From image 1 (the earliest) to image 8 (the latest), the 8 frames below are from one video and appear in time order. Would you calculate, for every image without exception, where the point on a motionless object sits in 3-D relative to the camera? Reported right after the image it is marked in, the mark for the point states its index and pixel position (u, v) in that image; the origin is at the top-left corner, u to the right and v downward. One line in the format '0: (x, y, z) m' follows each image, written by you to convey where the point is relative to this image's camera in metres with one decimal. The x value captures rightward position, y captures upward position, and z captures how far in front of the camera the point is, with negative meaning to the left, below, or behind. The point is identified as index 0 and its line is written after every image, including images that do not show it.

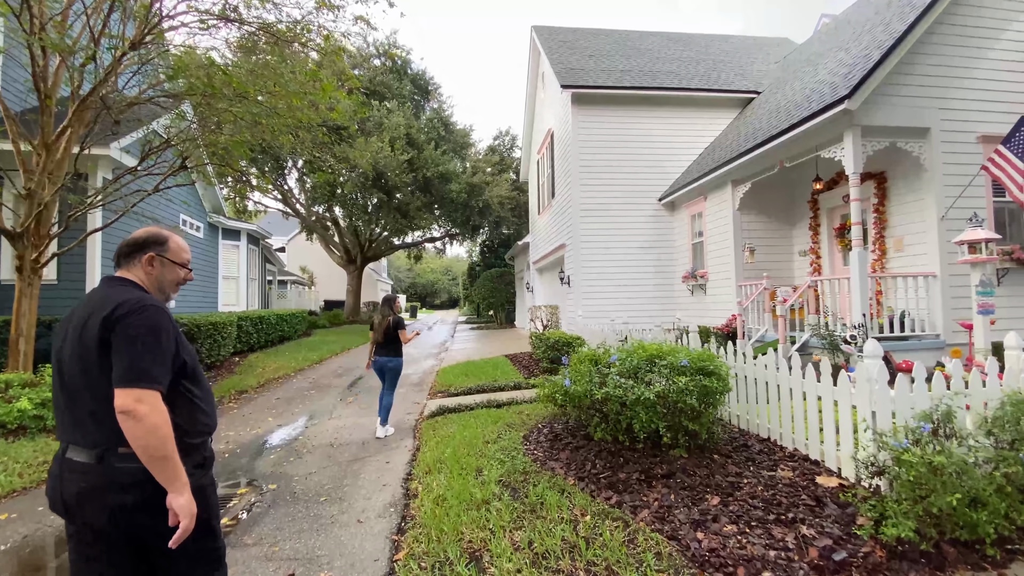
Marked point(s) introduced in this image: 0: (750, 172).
0: (+4.5, +2.2, +9.1) m
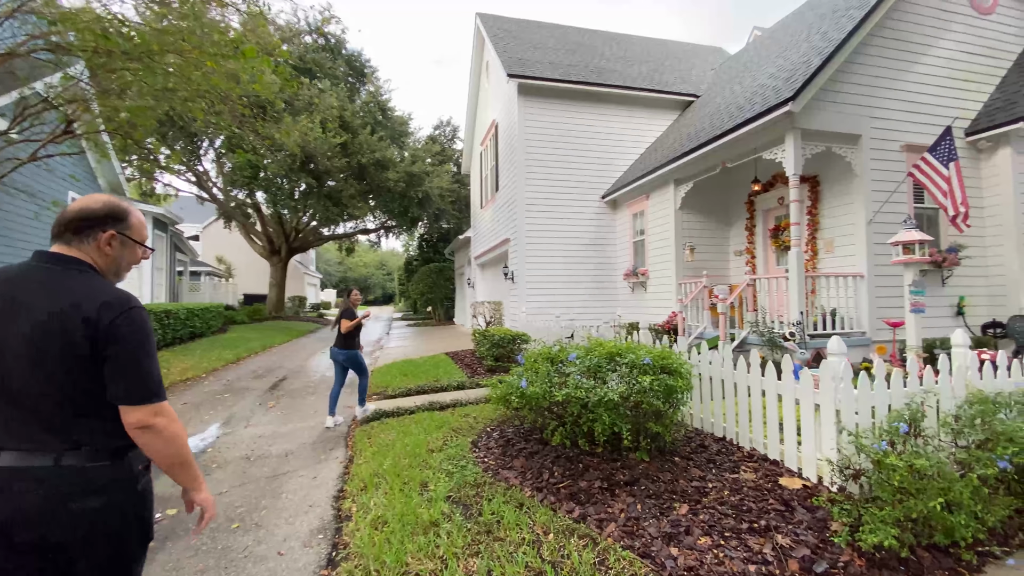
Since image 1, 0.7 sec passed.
0: (+3.5, +2.3, +9.2) m
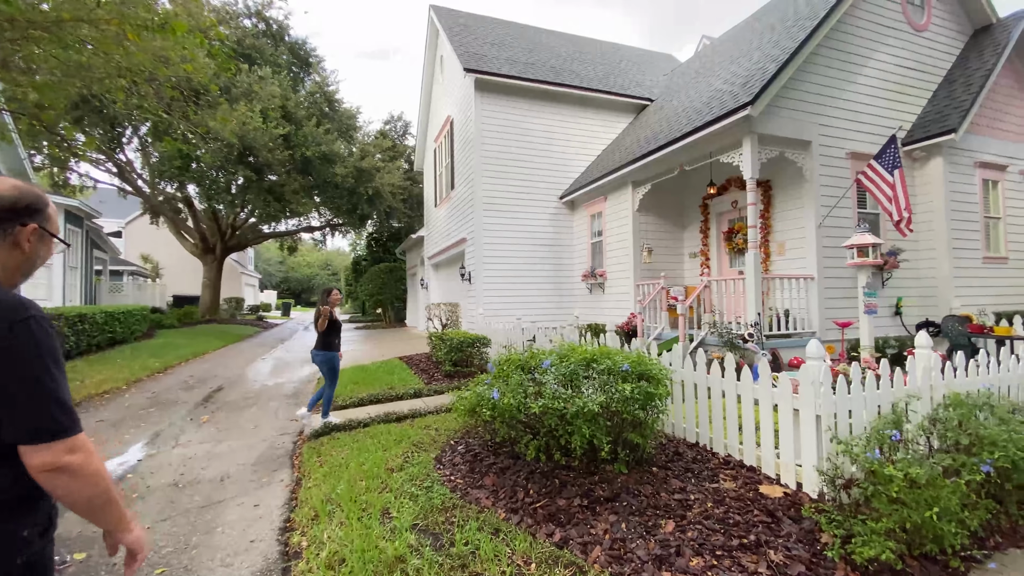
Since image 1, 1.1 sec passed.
0: (+2.7, +2.2, +9.3) m
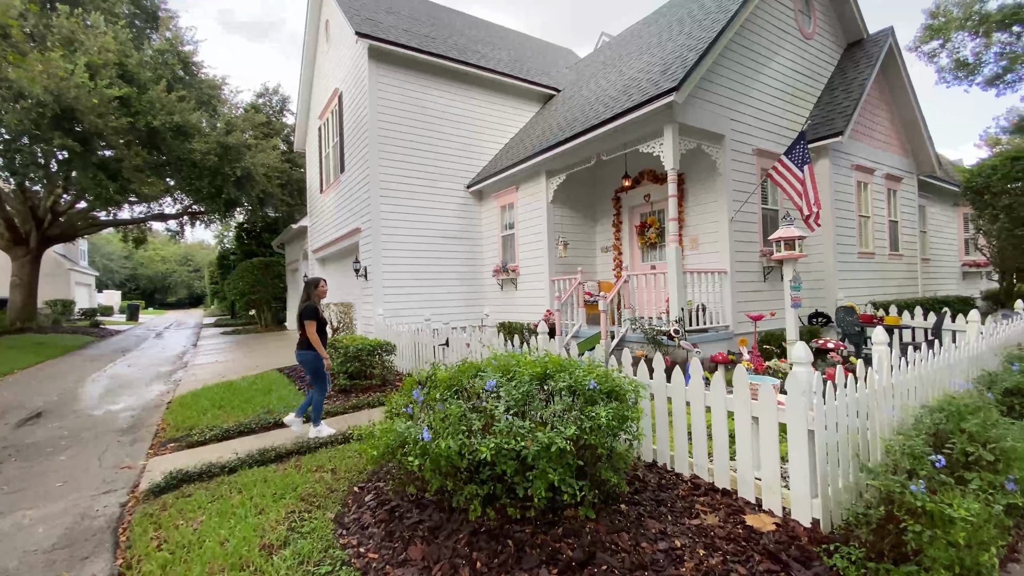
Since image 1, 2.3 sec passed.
0: (+1.0, +2.3, +8.7) m
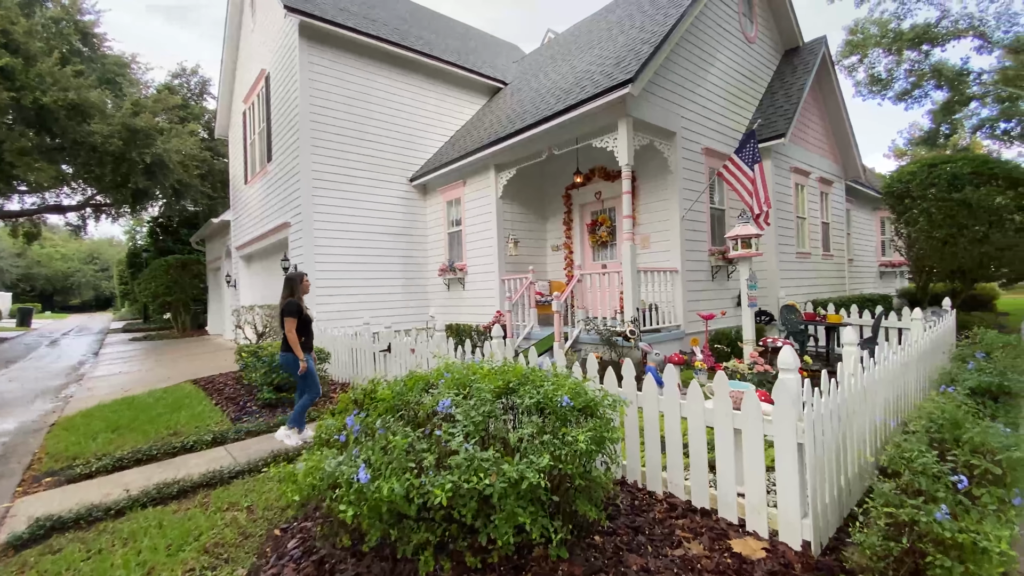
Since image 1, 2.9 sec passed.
0: (0.0, +2.3, +8.4) m
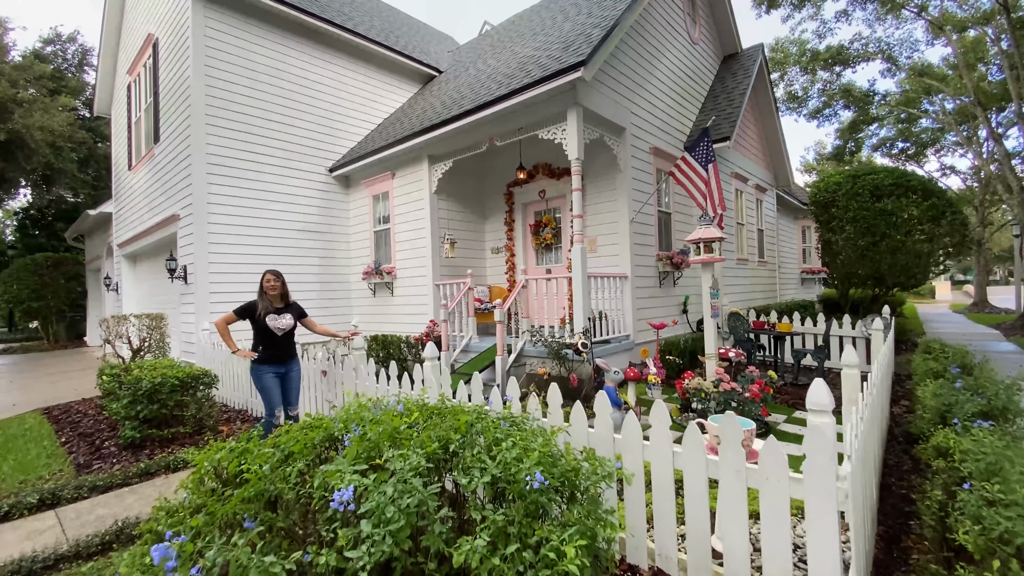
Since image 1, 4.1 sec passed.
0: (-1.0, +2.2, +7.5) m
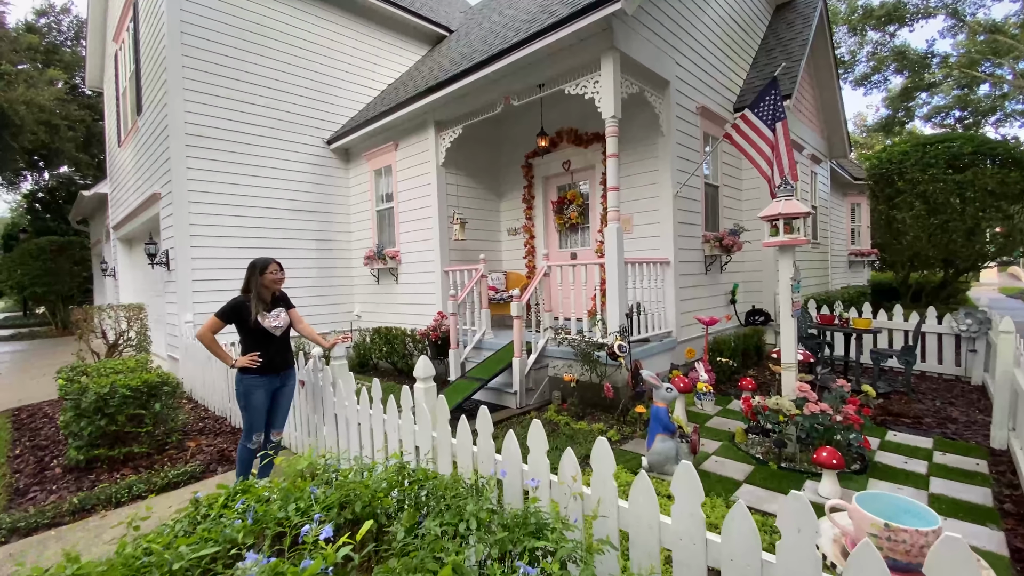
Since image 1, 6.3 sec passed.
0: (-0.7, +2.4, +6.4) m
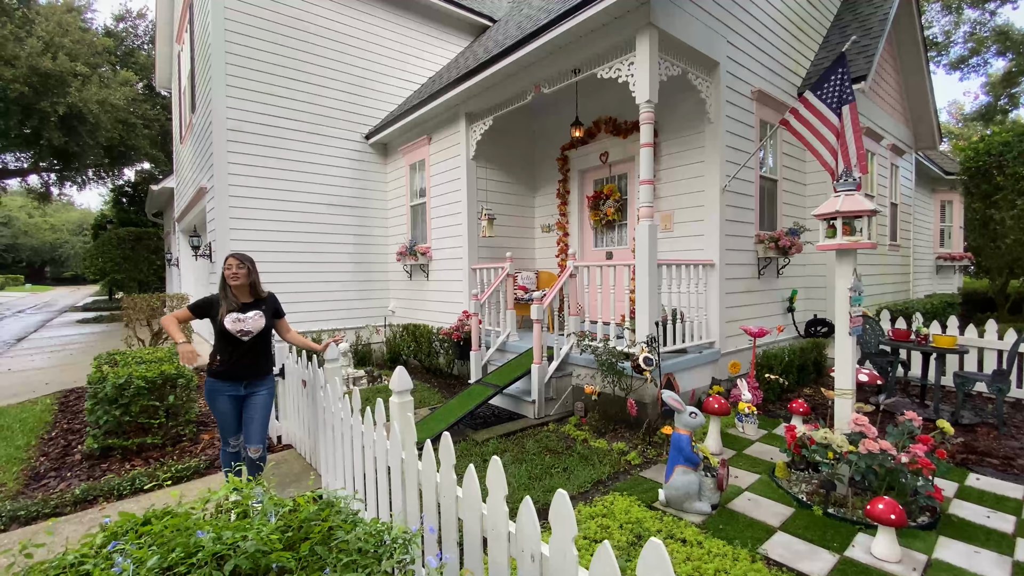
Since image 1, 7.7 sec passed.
0: (-0.3, +2.4, +6.1) m
